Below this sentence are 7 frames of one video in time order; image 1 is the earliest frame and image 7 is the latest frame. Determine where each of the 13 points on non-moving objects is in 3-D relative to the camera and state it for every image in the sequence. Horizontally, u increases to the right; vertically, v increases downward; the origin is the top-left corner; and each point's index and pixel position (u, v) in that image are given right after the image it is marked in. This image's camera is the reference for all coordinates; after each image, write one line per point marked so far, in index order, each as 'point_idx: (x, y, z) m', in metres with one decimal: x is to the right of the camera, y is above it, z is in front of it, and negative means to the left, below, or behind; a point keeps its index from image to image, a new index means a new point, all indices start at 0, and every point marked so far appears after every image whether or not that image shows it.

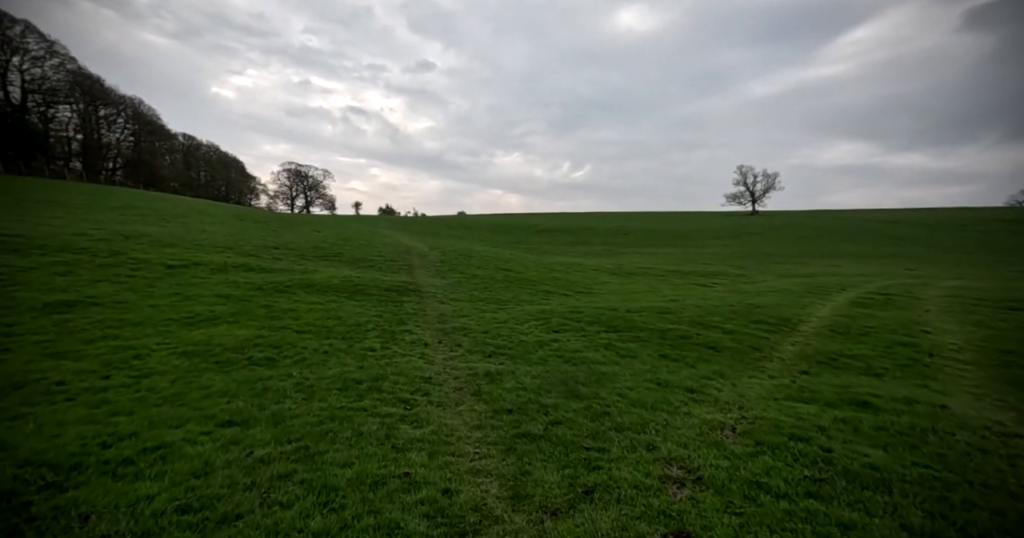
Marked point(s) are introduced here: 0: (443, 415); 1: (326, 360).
0: (-1.6, -3.6, +13.0) m
1: (-6.2, -3.0, +18.2) m
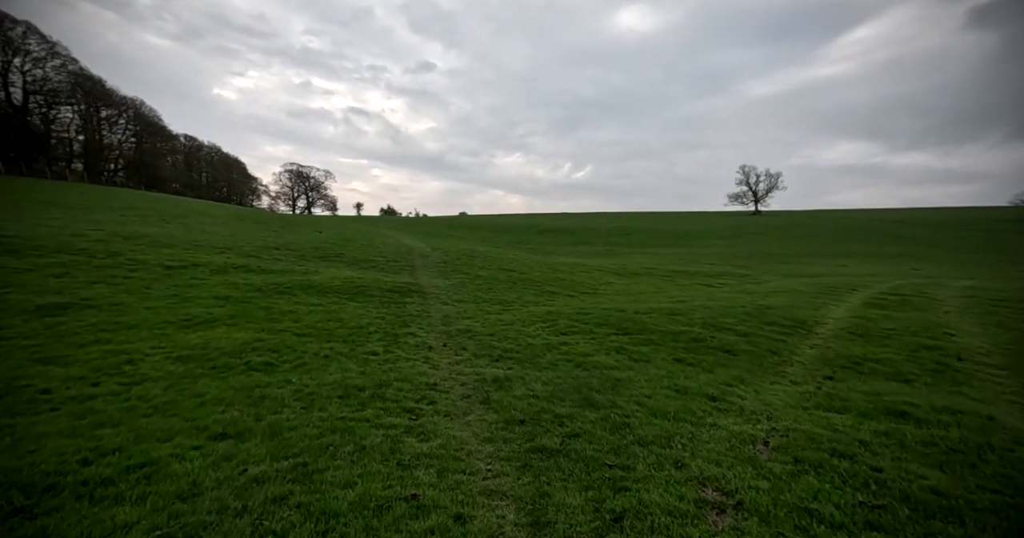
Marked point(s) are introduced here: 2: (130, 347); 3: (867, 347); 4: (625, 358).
0: (-1.3, -3.6, +12.2) m
1: (-5.9, -3.1, +17.5) m
2: (-12.2, -2.5, +17.4) m
3: (+12.5, -2.7, +19.1) m
4: (+3.9, -3.1, +18.8) m
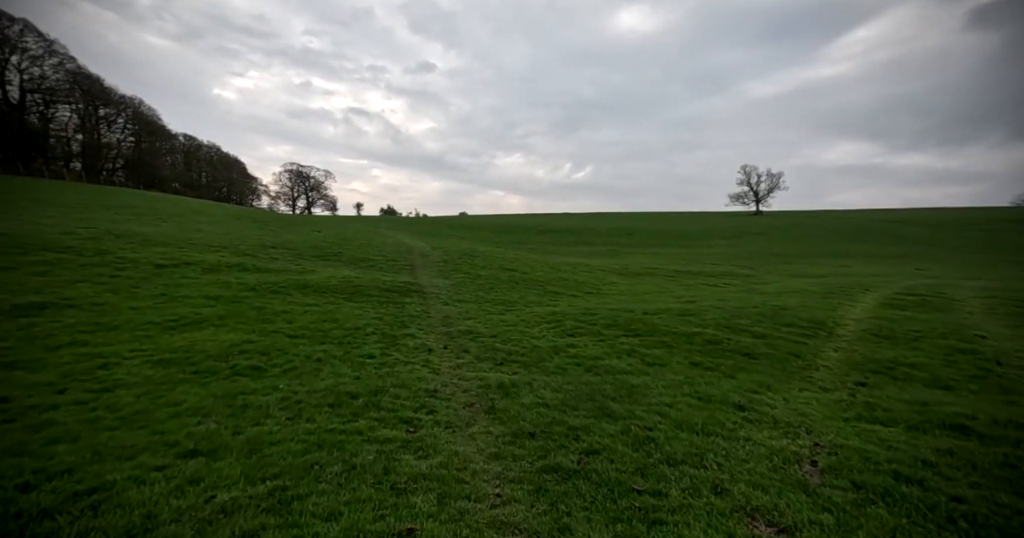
0: (-1.2, -3.5, +11.0) m
1: (-5.7, -3.0, +16.3) m
2: (-12.1, -2.4, +16.2) m
3: (+12.6, -2.7, +17.9) m
4: (+4.0, -3.0, +17.6) m
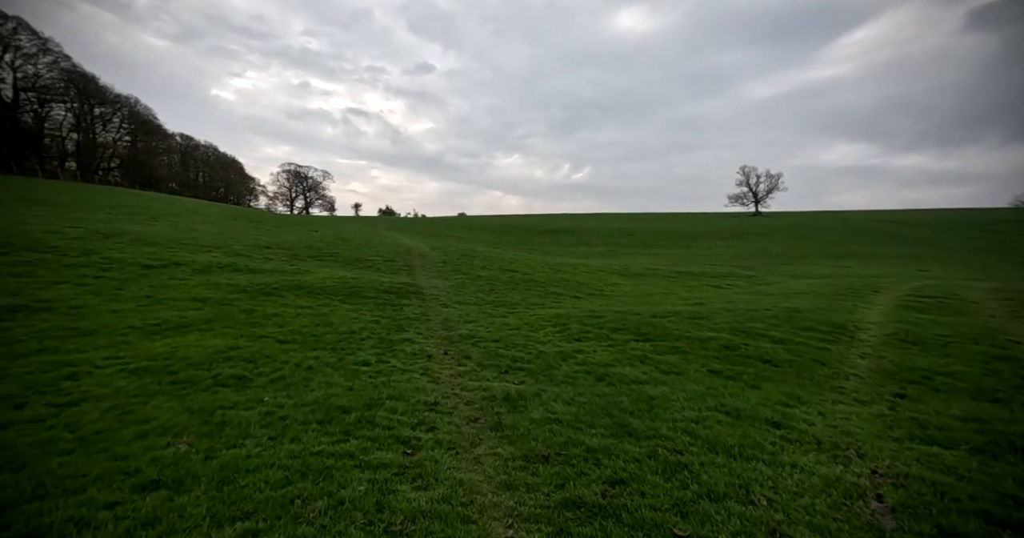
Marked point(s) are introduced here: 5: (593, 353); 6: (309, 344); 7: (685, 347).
0: (-1.0, -3.5, +9.8) m
1: (-5.6, -3.0, +15.0) m
2: (-11.9, -2.5, +15.0) m
3: (+12.8, -2.7, +16.7) m
4: (+4.2, -3.0, +16.3) m
5: (+2.9, -3.0, +19.3) m
6: (-7.4, -2.8, +20.0) m
7: (+6.3, -2.8, +19.9) m
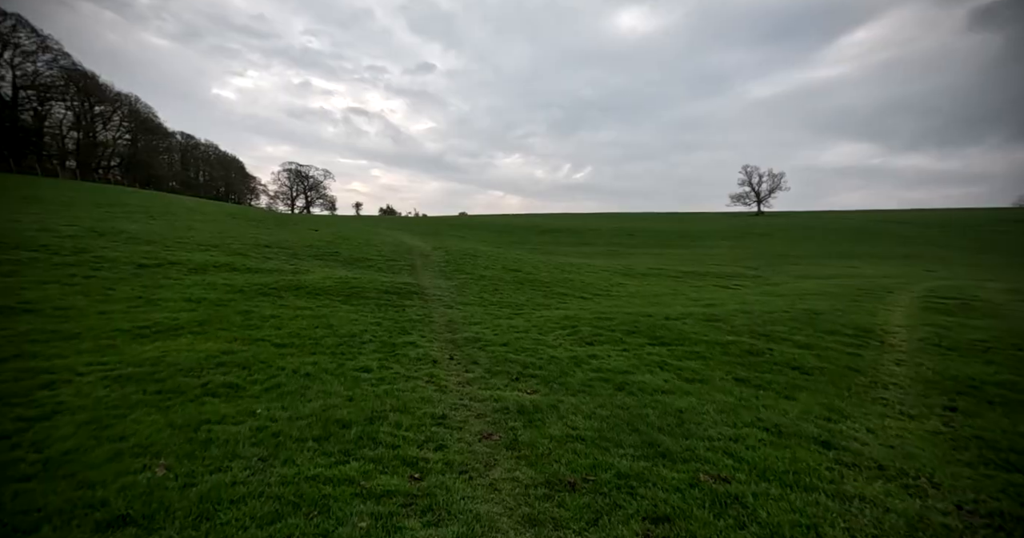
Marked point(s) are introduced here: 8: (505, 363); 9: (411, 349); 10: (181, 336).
0: (-0.7, -3.5, +8.7) m
1: (-5.2, -3.0, +13.9) m
2: (-11.6, -2.5, +13.9) m
3: (+13.1, -2.7, +15.6) m
4: (+4.5, -3.1, +15.2) m
5: (+3.2, -3.0, +18.2) m
6: (-7.1, -2.8, +18.9) m
7: (+6.7, -2.8, +18.8) m
8: (-0.2, -3.0, +17.8) m
9: (-3.7, -2.9, +19.9) m
10: (-11.1, -2.3, +18.3) m
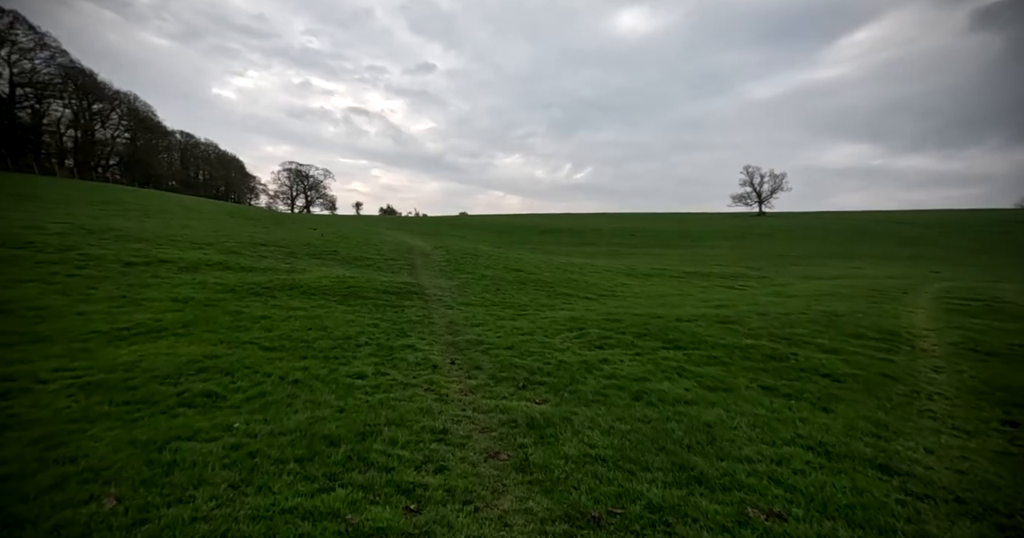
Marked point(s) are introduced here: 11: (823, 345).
0: (-0.5, -3.5, +7.4) m
1: (-5.1, -2.9, +12.7) m
2: (-11.4, -2.4, +12.6) m
3: (+13.3, -2.7, +14.3) m
4: (+4.7, -3.0, +14.0) m
5: (+3.4, -3.0, +17.0) m
6: (-6.9, -2.7, +17.7) m
7: (+6.8, -2.8, +17.6) m
8: (0.0, -3.0, +16.6) m
9: (-3.5, -2.8, +18.7) m
10: (-11.0, -2.2, +17.1) m
11: (+10.7, -2.6, +18.8) m
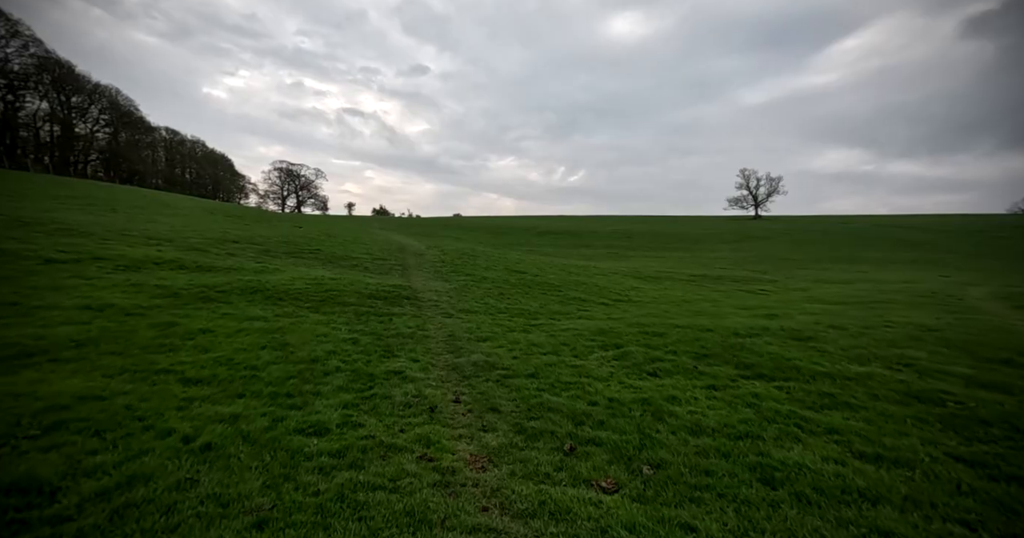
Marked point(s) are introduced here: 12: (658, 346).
0: (+0.3, -3.4, +2.1) m
1: (-4.3, -2.9, +7.3) m
2: (-10.6, -2.3, +7.2) m
3: (+14.0, -2.7, +9.2) m
4: (+5.4, -3.0, +8.7) m
5: (+4.1, -3.0, +11.7) m
6: (-6.2, -2.6, +12.2) m
7: (+7.5, -2.8, +12.3) m
8: (+0.7, -3.0, +11.2) m
9: (-2.9, -2.8, +13.3) m
10: (-10.3, -2.1, +11.6) m
11: (+11.4, -2.6, +13.6) m
12: (+5.0, -2.6, +18.7) m
